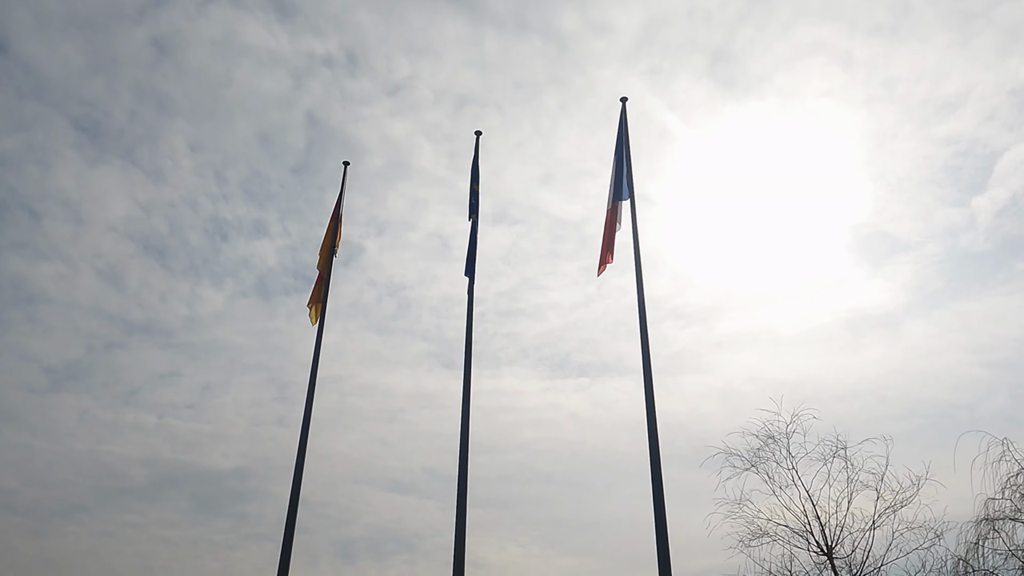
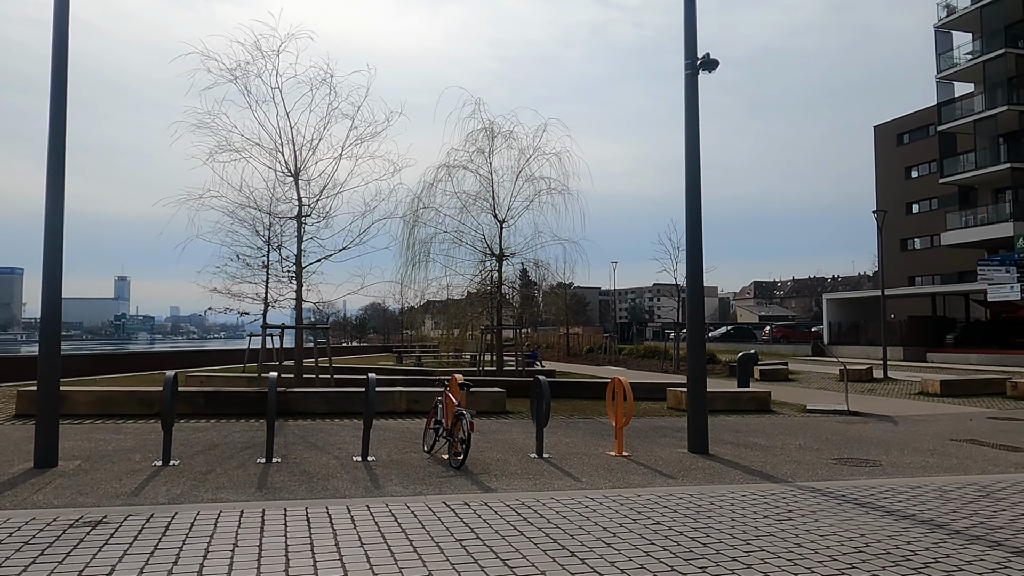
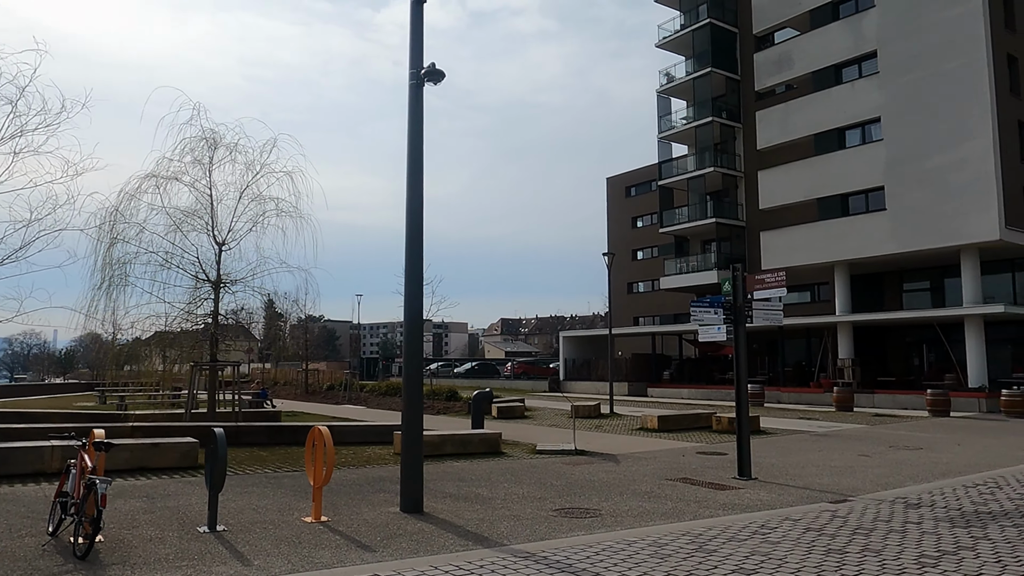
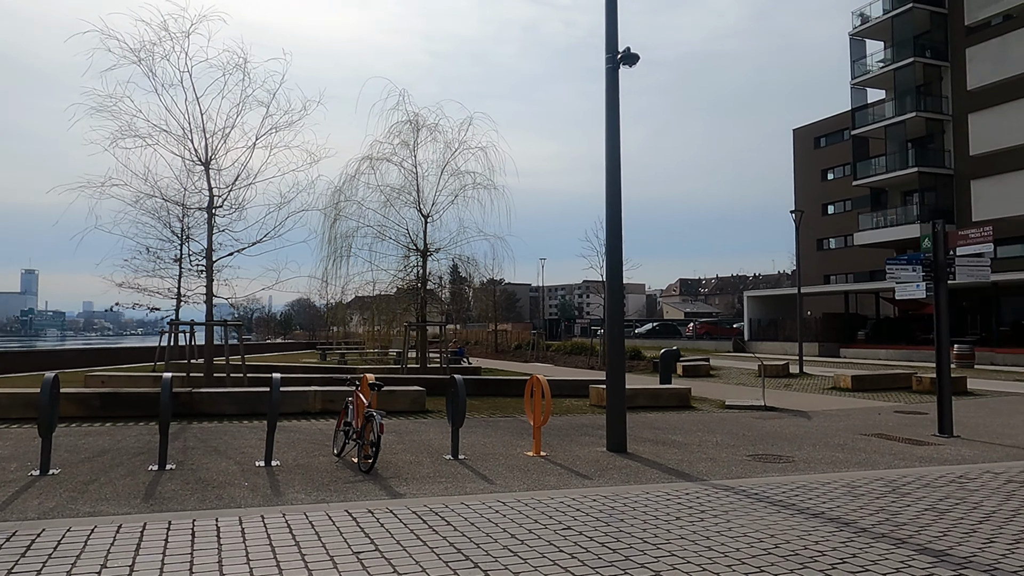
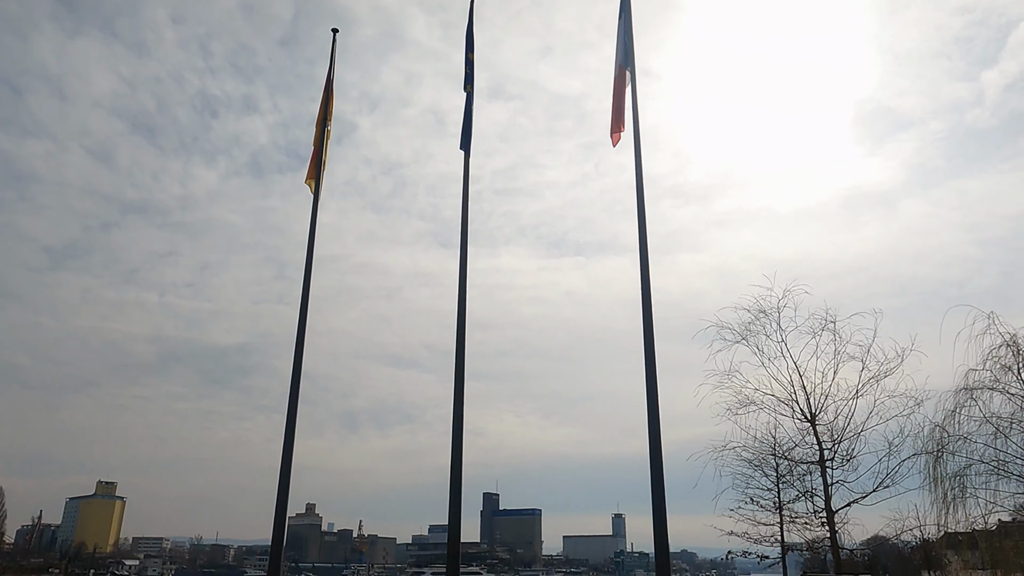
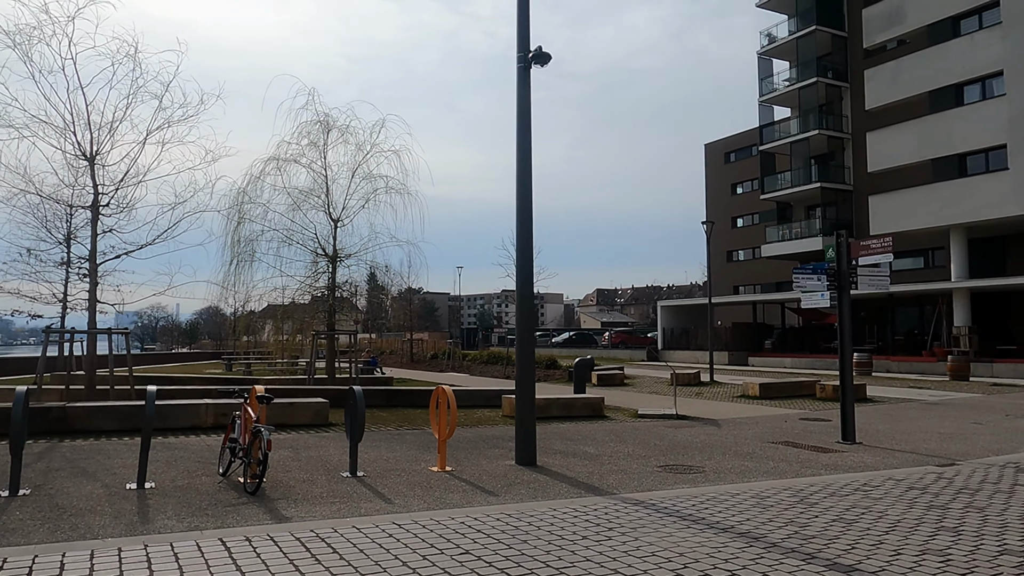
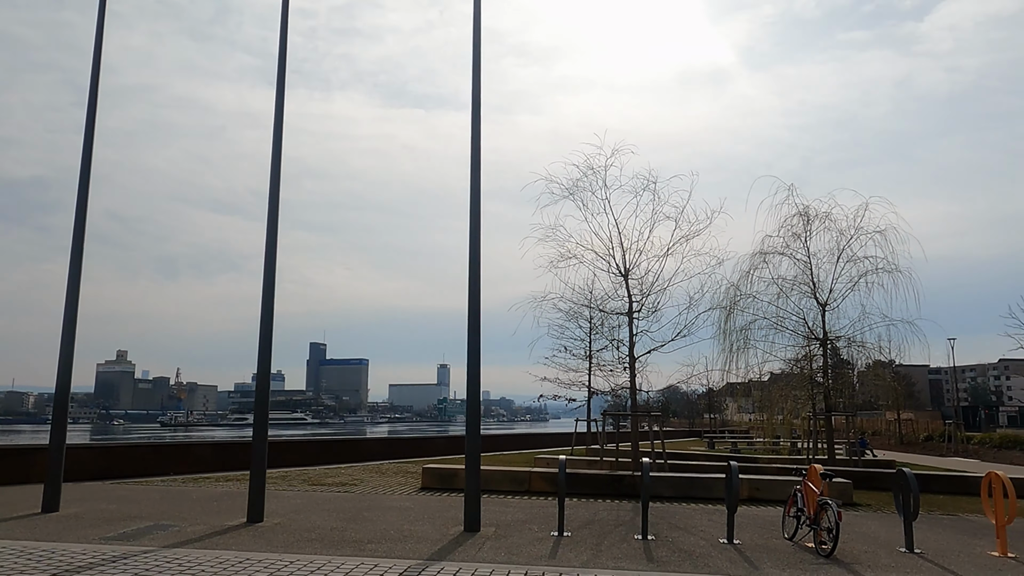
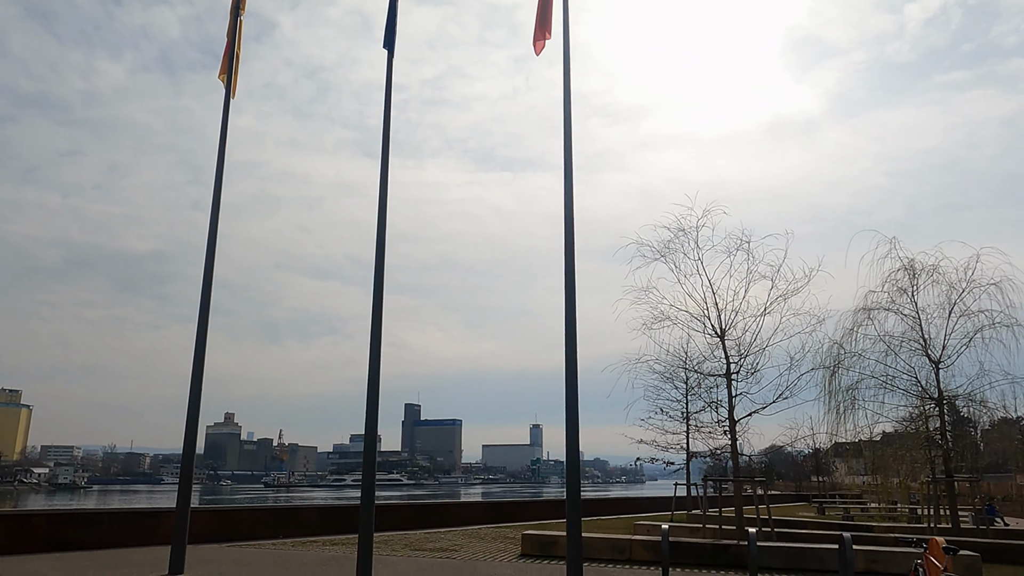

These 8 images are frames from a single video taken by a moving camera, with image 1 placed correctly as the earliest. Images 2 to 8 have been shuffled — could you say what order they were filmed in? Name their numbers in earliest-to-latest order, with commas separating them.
5, 8, 7, 2, 4, 6, 3
